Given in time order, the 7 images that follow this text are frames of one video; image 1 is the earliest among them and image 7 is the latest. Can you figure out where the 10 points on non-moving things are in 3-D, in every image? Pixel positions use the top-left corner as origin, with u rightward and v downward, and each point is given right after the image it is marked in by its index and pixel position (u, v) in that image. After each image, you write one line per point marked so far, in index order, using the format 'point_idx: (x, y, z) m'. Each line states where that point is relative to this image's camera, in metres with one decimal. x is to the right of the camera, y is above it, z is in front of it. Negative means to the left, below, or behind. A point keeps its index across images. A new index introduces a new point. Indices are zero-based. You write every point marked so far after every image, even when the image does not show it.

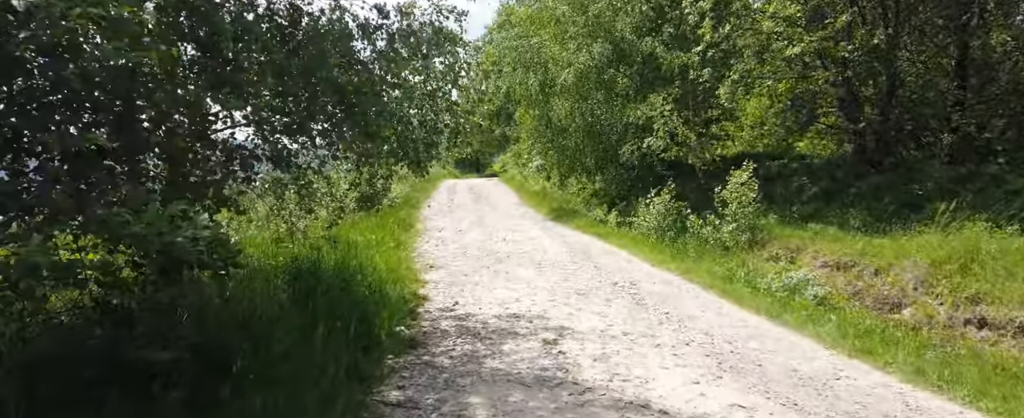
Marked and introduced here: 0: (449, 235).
0: (-1.8, -0.7, +16.8) m
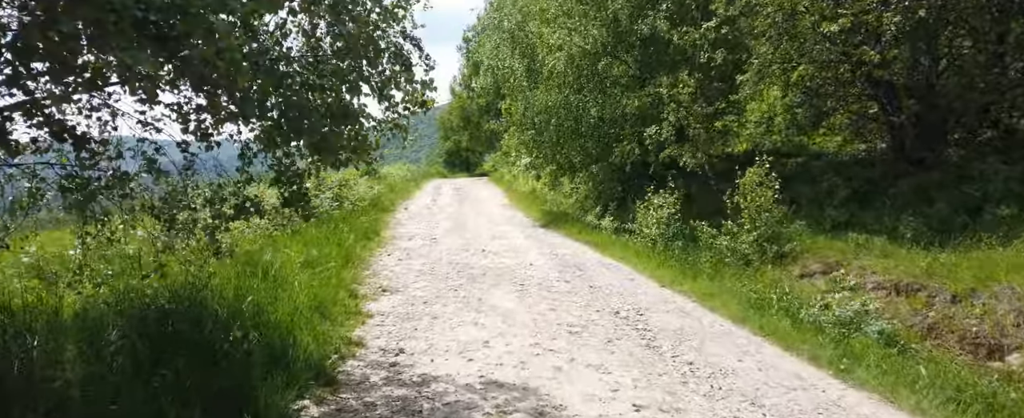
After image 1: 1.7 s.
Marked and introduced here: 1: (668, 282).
0: (-2.2, -0.9, +14.3) m
1: (+2.8, -1.3, +11.1) m
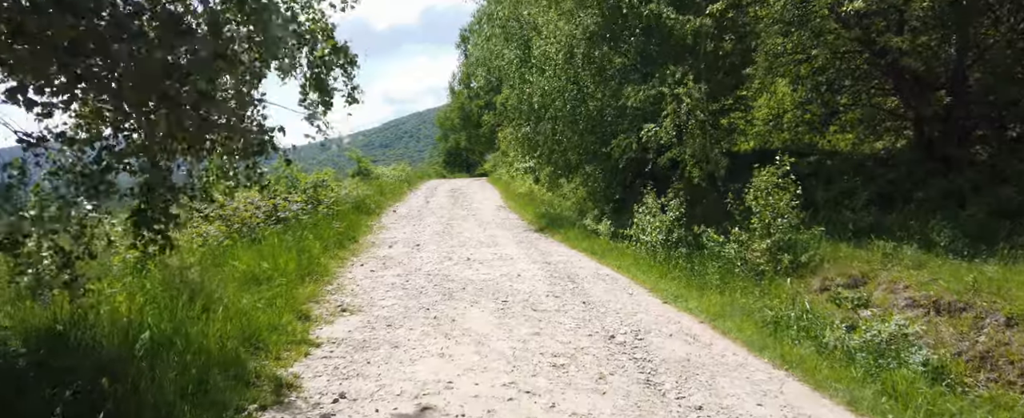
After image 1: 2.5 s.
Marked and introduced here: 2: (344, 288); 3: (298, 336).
0: (-2.5, -1.0, +13.0) m
1: (+2.6, -1.4, +9.9) m
2: (-2.6, -1.2, +9.2) m
3: (-2.3, -1.4, +6.6) m
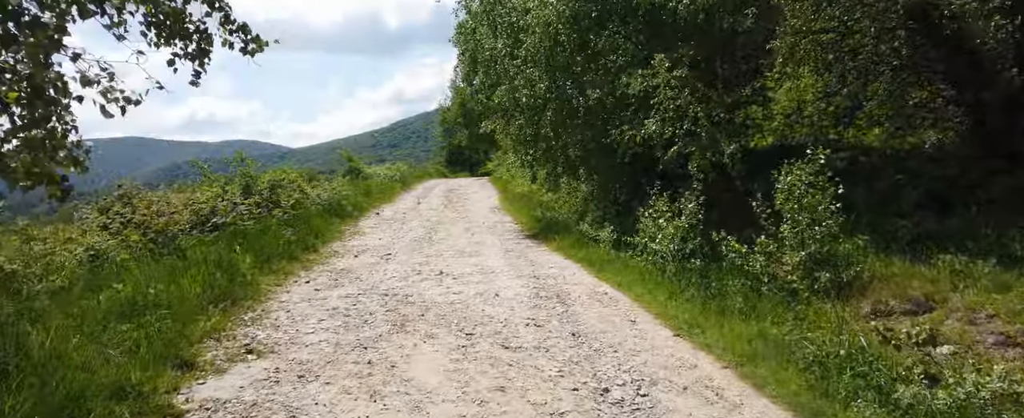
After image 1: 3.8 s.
0: (-2.8, -1.0, +11.1) m
1: (+2.2, -1.5, +7.9) m
2: (-2.9, -1.3, +7.2) m
3: (-2.7, -1.5, +4.7) m
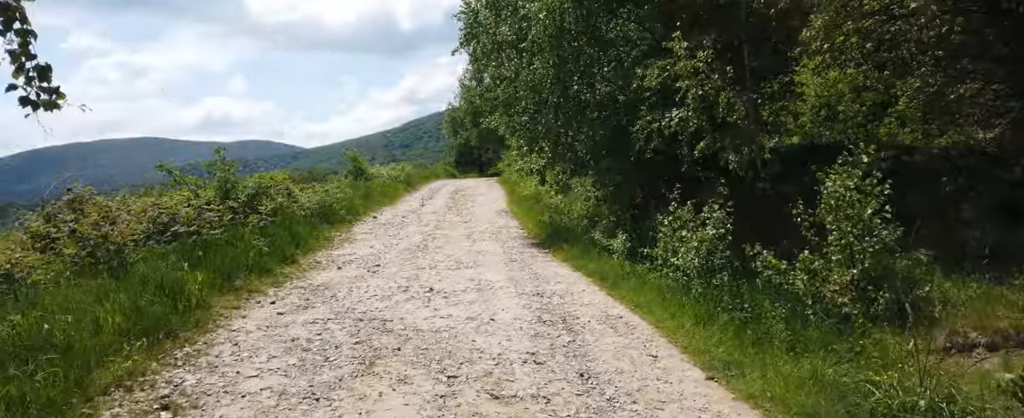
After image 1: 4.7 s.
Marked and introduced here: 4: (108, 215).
0: (-2.8, -1.2, +9.7) m
1: (+2.2, -1.6, +6.4) m
2: (-3.0, -1.4, +5.9) m
3: (-2.8, -1.6, +3.3) m
4: (-6.3, -0.1, +9.6) m
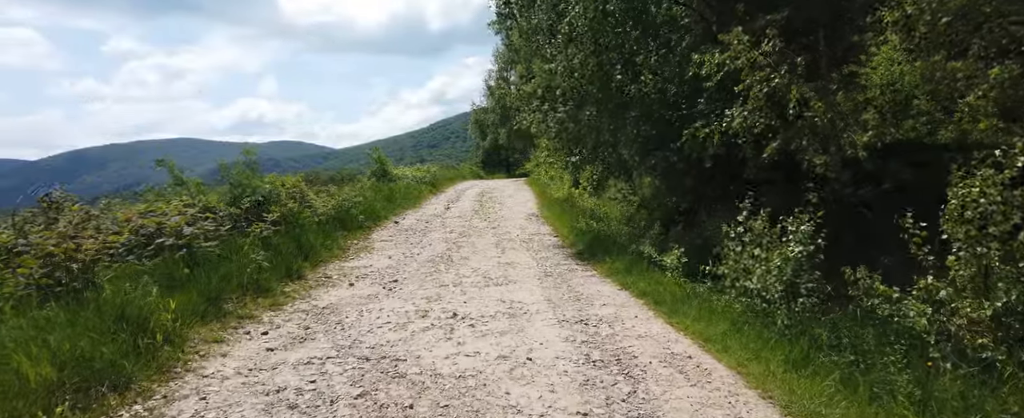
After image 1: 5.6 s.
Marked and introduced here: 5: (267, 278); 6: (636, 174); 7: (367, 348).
0: (-2.3, -1.3, +8.3) m
1: (+2.5, -1.7, +4.8) m
2: (-2.6, -1.5, +4.5) m
3: (-2.6, -1.7, +1.9) m
4: (-5.8, -0.2, +8.4) m
5: (-3.5, -0.9, +8.7) m
6: (+2.7, +0.8, +13.2) m
7: (-1.5, -1.5, +6.5) m
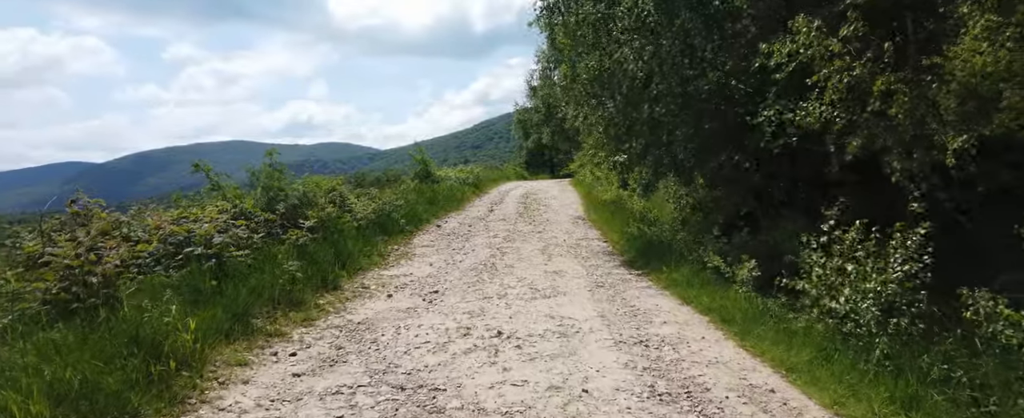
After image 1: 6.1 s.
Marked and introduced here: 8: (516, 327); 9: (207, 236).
0: (-1.6, -1.4, +7.7) m
1: (+2.9, -1.8, +3.9) m
2: (-2.3, -1.6, +4.0) m
3: (-2.4, -1.8, +1.4) m
4: (-5.2, -0.3, +8.0) m
5: (-2.8, -1.0, +8.2) m
6: (+3.6, +0.7, +12.2) m
7: (-1.0, -1.5, +5.8) m
8: (+0.1, -1.4, +7.5) m
9: (-4.1, -0.4, +8.2) m
